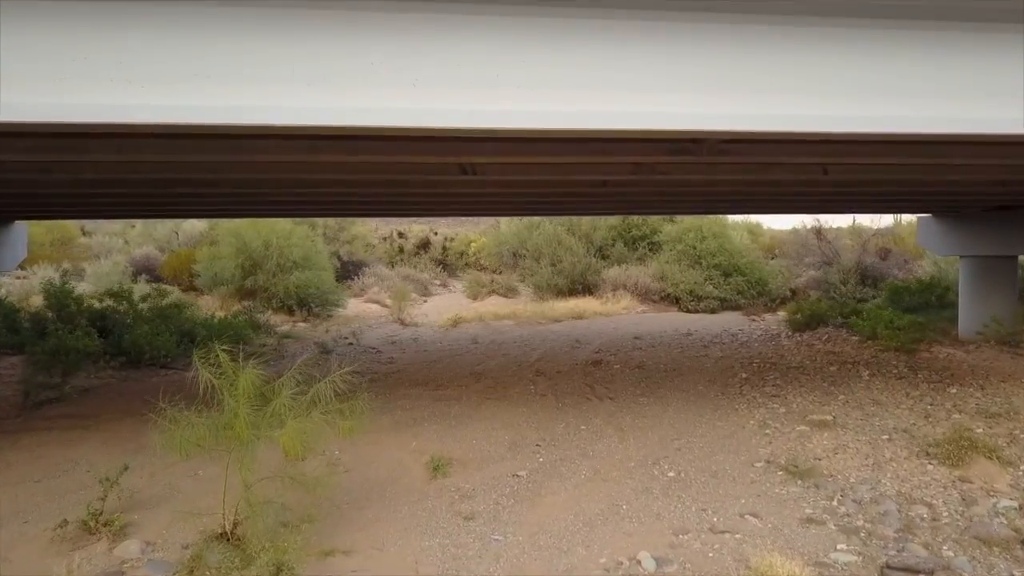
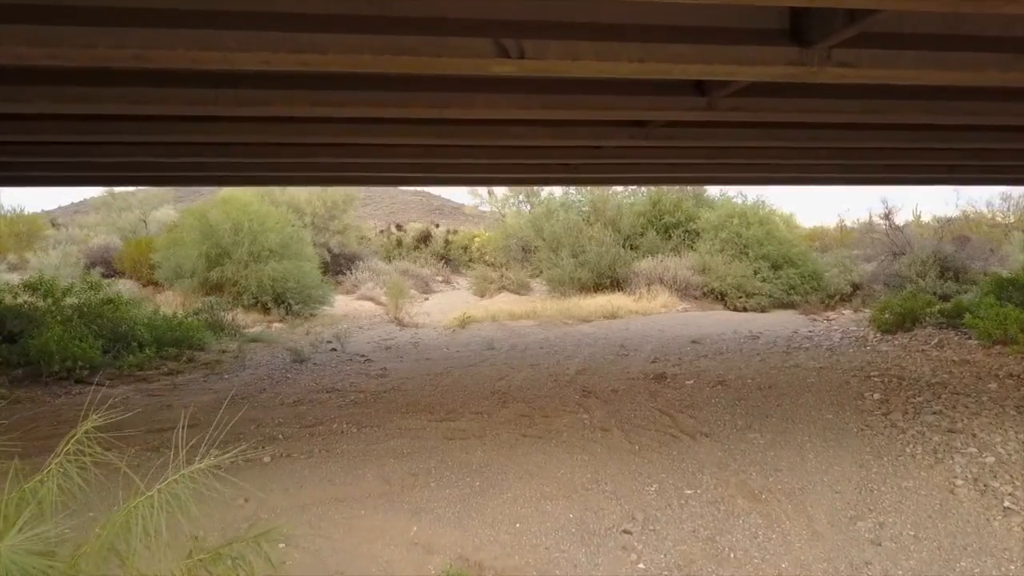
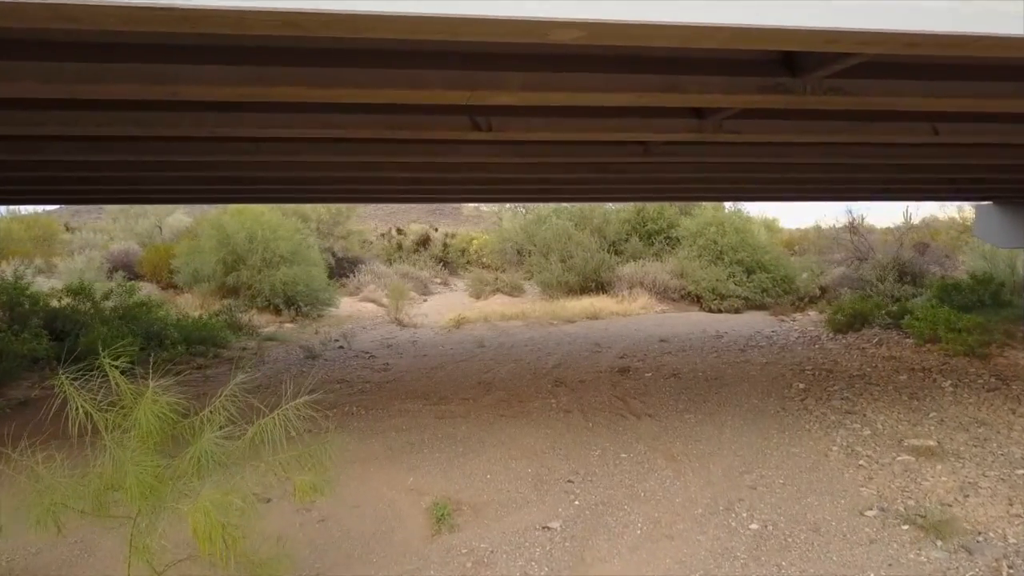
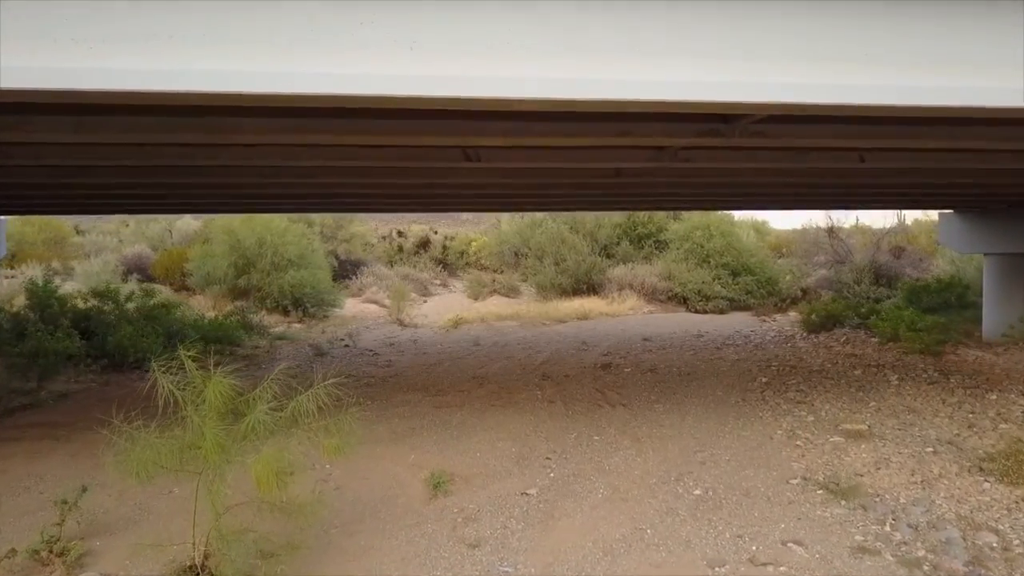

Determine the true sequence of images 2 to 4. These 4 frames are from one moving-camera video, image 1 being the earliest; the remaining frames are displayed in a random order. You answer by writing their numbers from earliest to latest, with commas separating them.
4, 3, 2
